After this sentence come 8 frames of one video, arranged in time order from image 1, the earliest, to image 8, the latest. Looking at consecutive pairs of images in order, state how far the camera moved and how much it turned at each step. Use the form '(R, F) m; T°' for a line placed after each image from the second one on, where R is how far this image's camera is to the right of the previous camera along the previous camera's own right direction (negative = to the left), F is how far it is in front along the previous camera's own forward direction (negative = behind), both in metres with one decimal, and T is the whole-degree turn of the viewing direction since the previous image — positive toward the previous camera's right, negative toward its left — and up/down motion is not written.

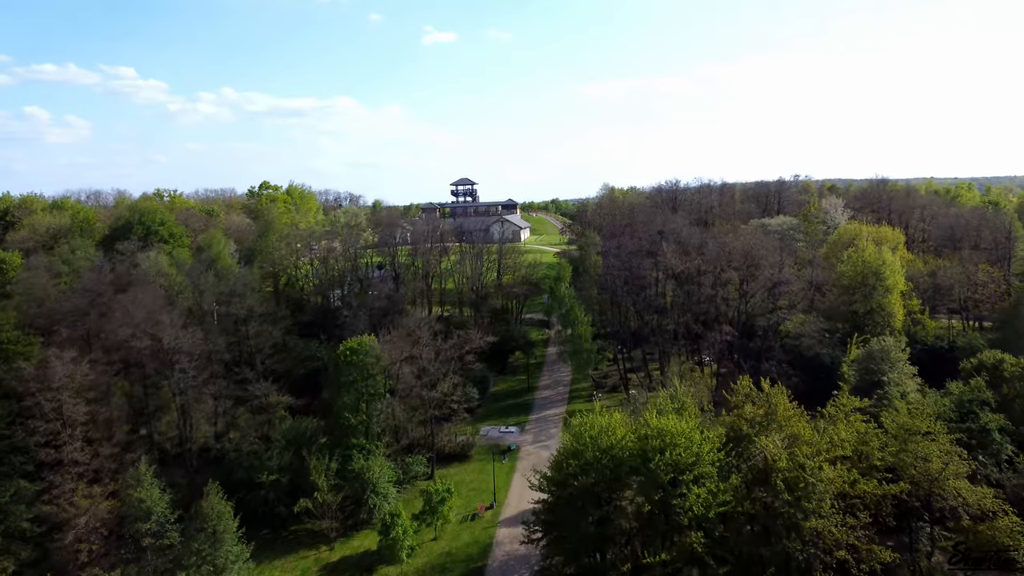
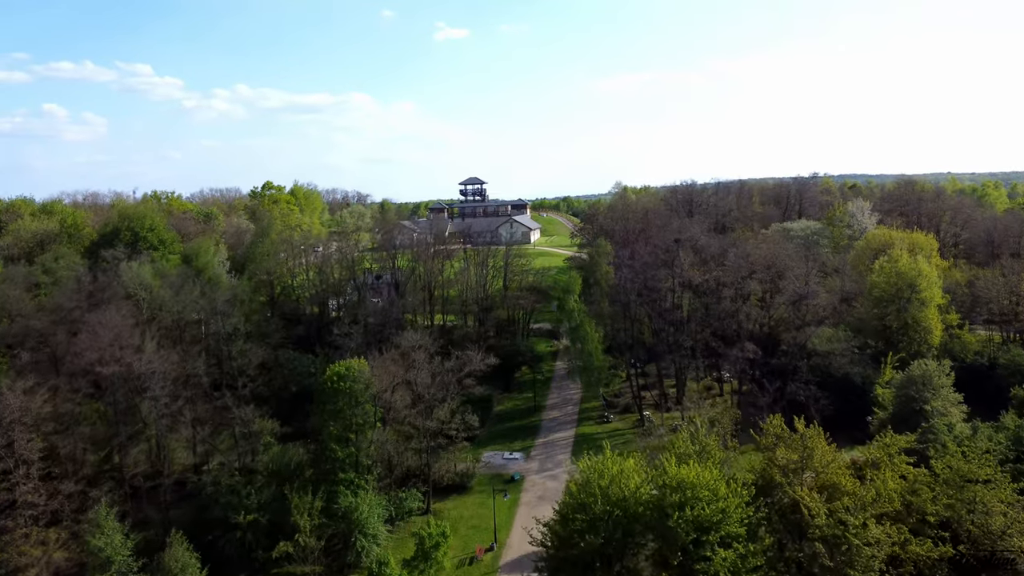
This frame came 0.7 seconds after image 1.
(+0.4, +2.9) m; -1°
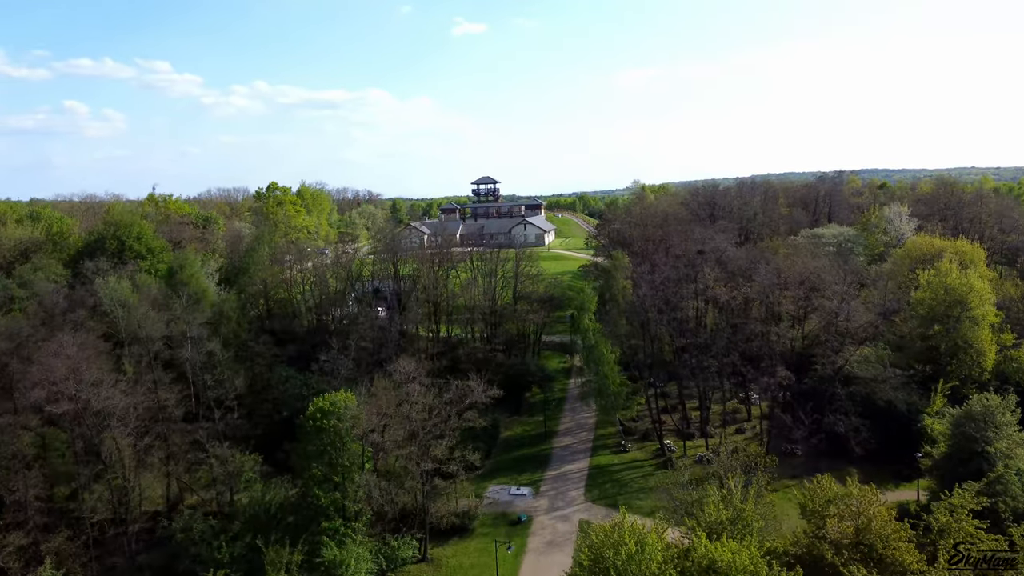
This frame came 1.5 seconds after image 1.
(+0.4, +3.4) m; -1°
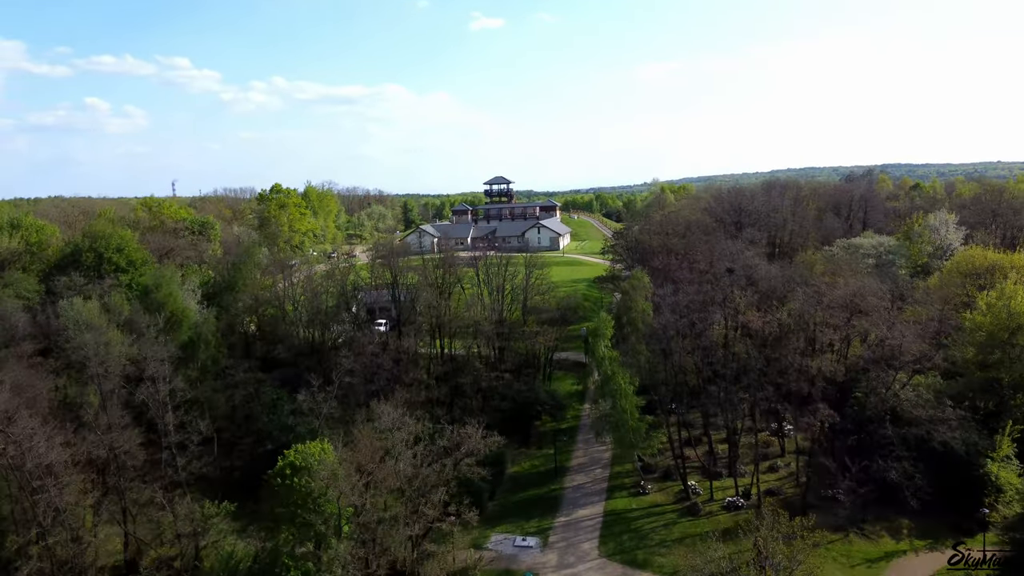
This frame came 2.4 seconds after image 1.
(+0.4, +3.8) m; -1°
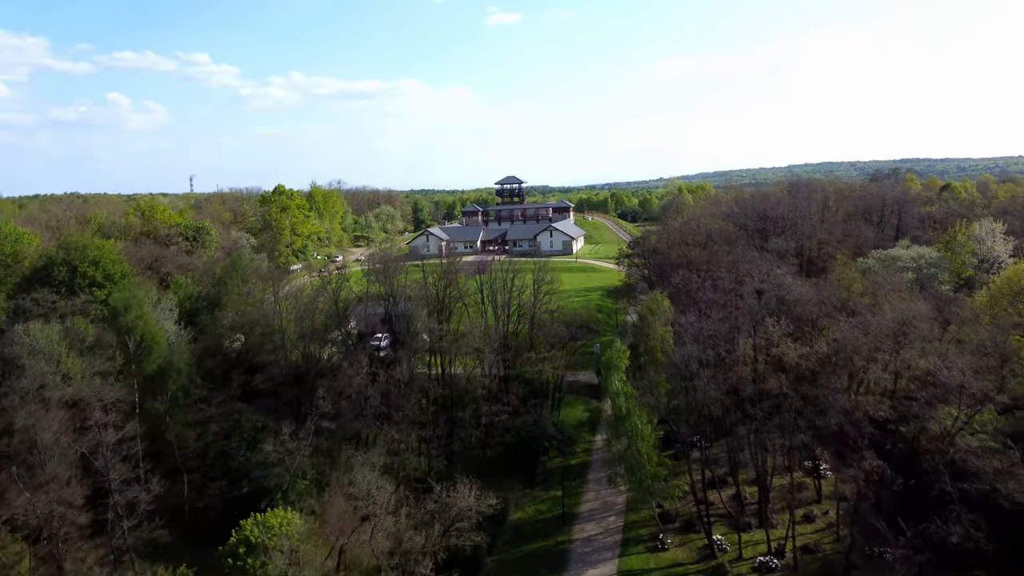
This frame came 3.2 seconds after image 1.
(+0.5, +3.7) m; -1°
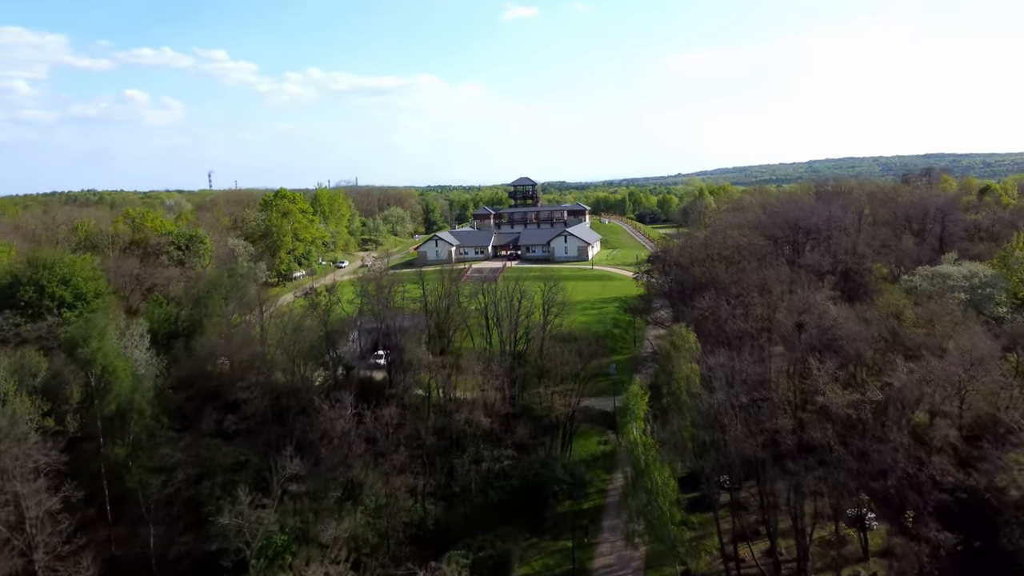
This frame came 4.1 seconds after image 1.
(+0.4, +3.8) m; -1°
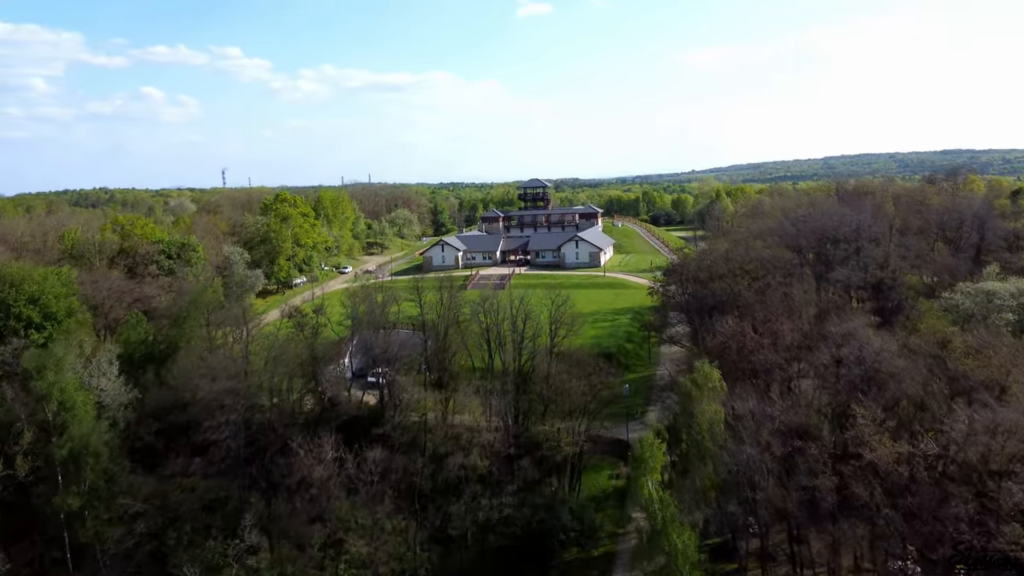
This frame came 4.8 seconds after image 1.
(+0.4, +3.1) m; -1°
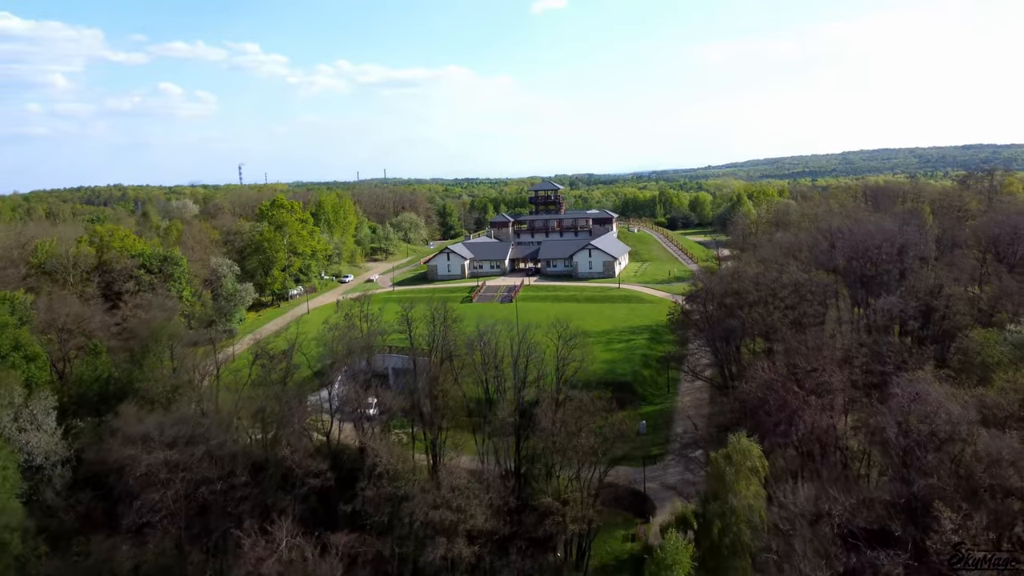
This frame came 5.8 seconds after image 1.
(+0.5, +4.5) m; -1°
